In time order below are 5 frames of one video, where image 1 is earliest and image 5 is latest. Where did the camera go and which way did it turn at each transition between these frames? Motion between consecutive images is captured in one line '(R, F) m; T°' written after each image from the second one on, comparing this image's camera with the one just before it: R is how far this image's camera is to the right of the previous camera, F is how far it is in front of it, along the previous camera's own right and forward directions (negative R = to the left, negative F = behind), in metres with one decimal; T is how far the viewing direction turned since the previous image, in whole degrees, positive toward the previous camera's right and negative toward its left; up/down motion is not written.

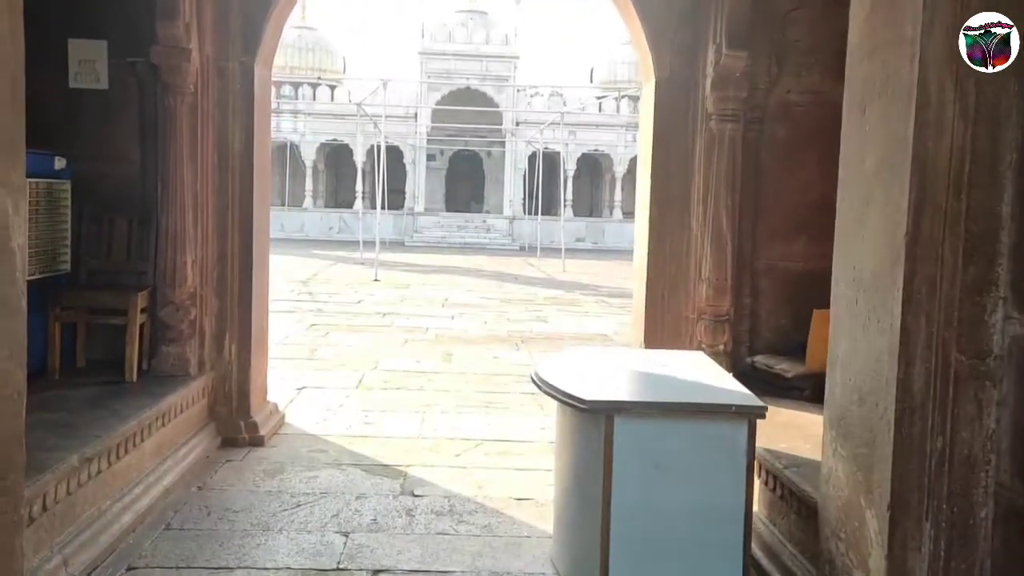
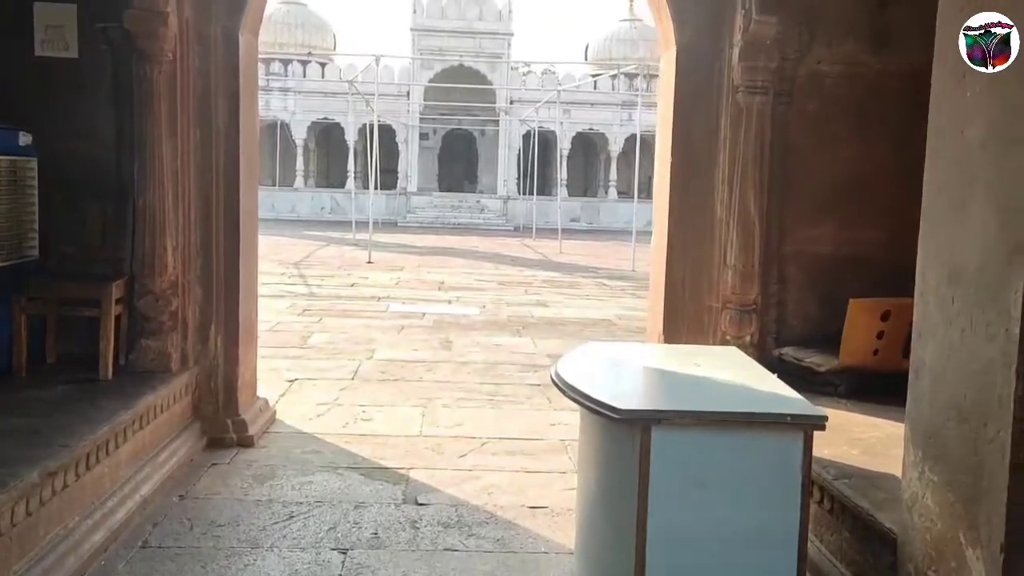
(-0.1, +0.3) m; +1°
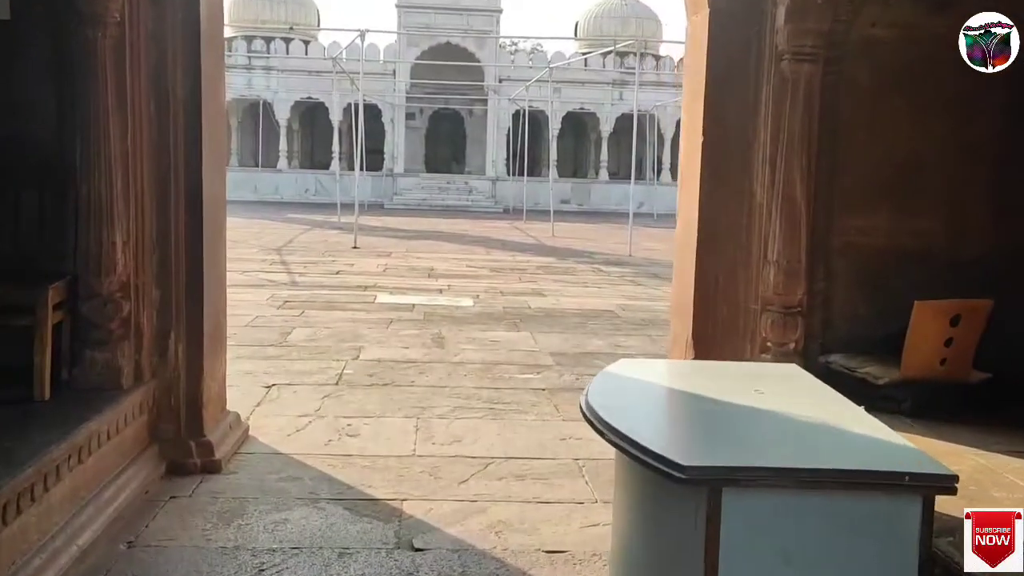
(-0.1, +0.5) m; +1°
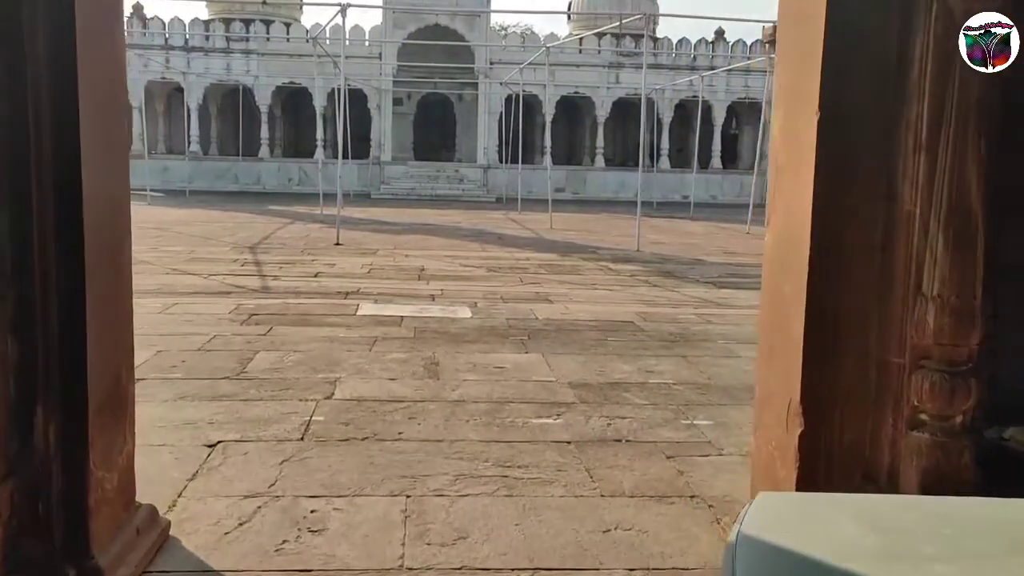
(-0.1, +1.0) m; +1°
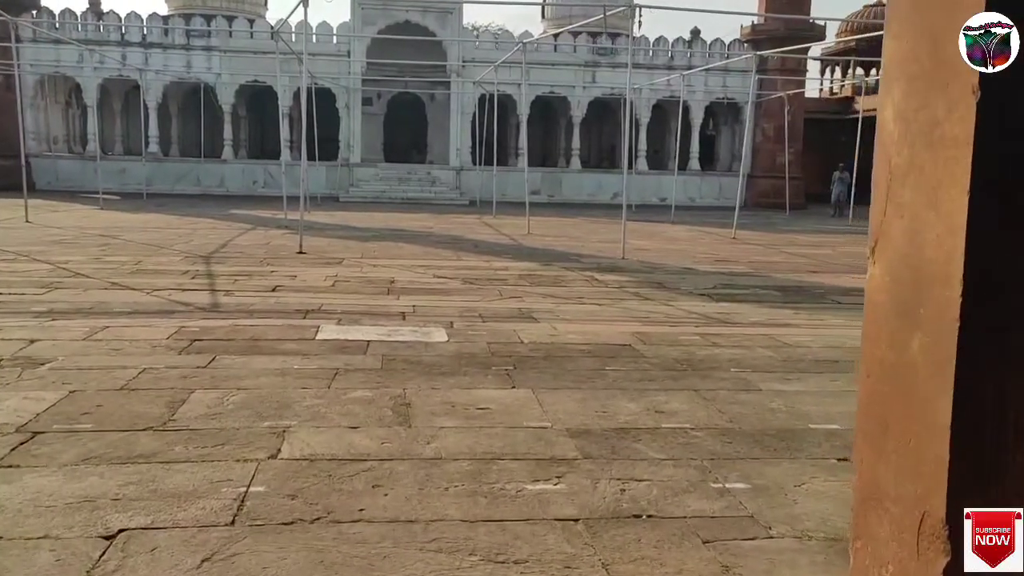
(-0.1, +0.8) m; +2°
